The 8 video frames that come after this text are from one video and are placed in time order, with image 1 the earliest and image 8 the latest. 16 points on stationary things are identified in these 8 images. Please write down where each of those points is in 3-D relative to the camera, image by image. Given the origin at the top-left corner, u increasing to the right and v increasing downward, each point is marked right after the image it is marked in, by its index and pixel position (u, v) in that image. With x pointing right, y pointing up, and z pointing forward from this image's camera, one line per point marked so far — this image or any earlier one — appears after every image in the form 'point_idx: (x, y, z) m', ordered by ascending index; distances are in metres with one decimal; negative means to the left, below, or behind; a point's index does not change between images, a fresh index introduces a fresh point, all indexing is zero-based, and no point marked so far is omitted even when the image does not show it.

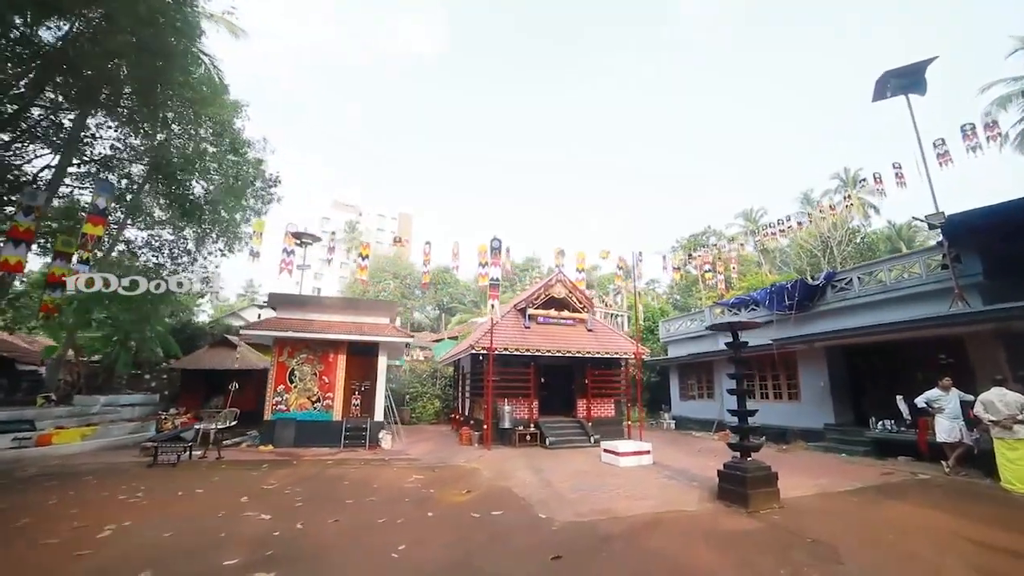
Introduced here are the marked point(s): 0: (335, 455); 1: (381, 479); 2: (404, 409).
0: (-4.2, -4.0, +10.6) m
1: (-2.6, -3.6, +8.6) m
2: (-4.7, -5.3, +19.6) m
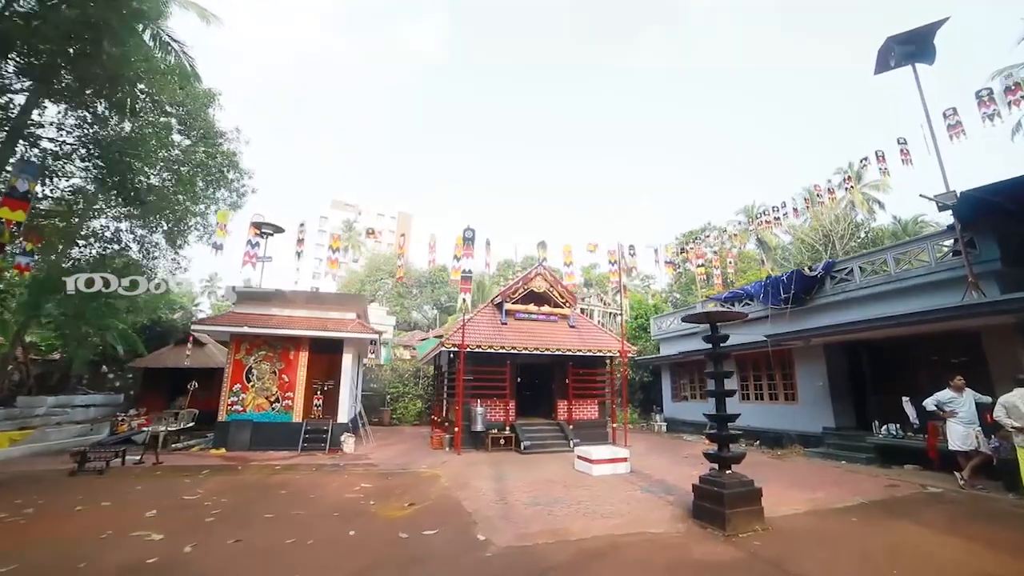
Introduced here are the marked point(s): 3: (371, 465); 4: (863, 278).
0: (-4.9, -3.8, +9.8) m
1: (-3.3, -3.4, +7.7) m
2: (-5.3, -5.1, +18.8) m
3: (-3.1, -3.9, +9.8) m
4: (+7.6, +0.2, +9.8) m
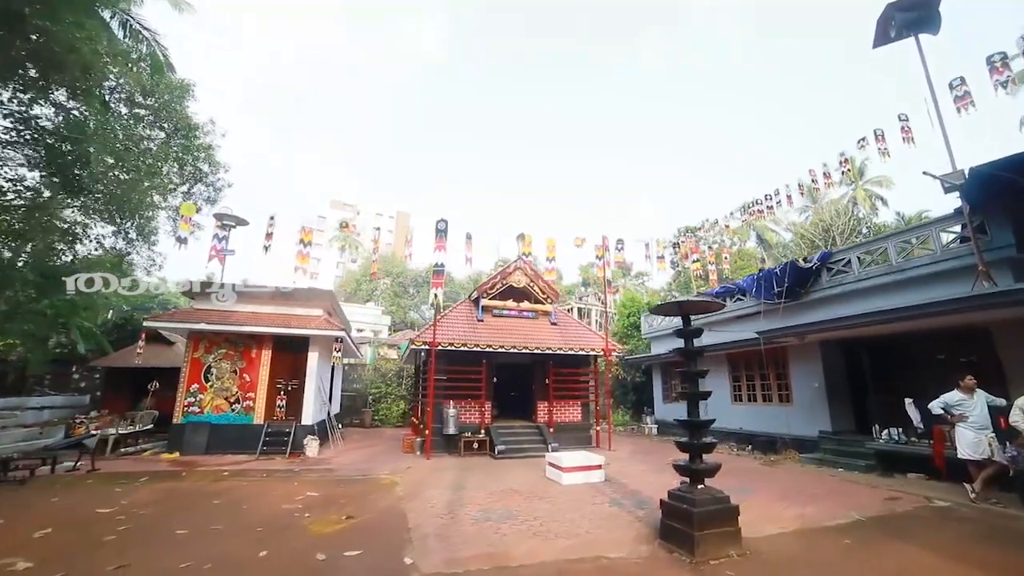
0: (-5.5, -3.6, +9.1) m
1: (-4.0, -3.3, +7.0) m
2: (-5.9, -4.9, +18.1) m
3: (-3.7, -3.7, +9.1) m
4: (+7.0, +0.4, +9.0) m
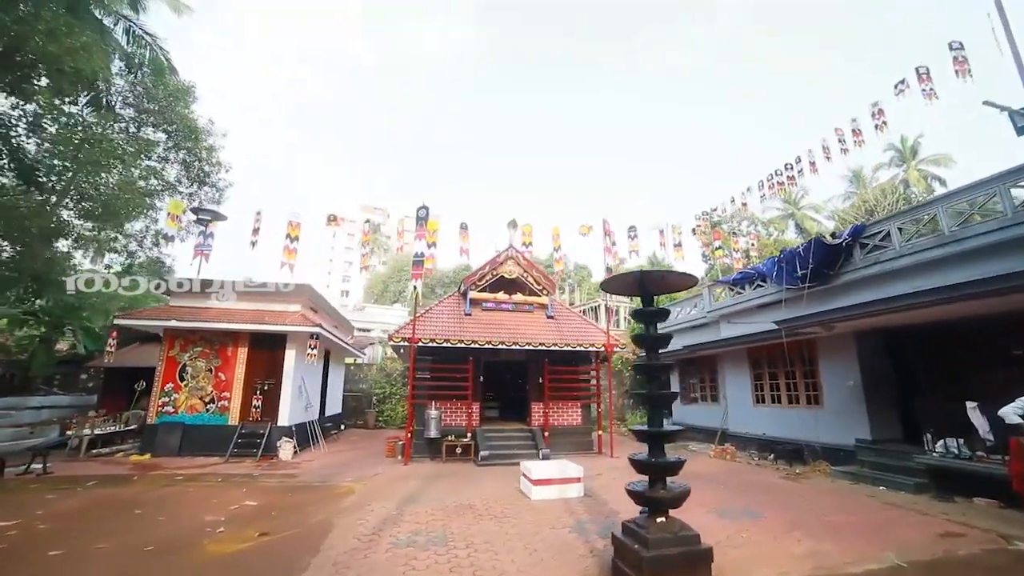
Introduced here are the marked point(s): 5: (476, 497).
0: (-6.0, -3.5, +8.5) m
1: (-4.6, -3.1, +6.3) m
2: (-5.5, -4.8, +17.5) m
3: (-4.1, -3.5, +8.4) m
4: (+6.5, +0.7, +7.4) m
5: (-0.5, -3.1, +6.7) m
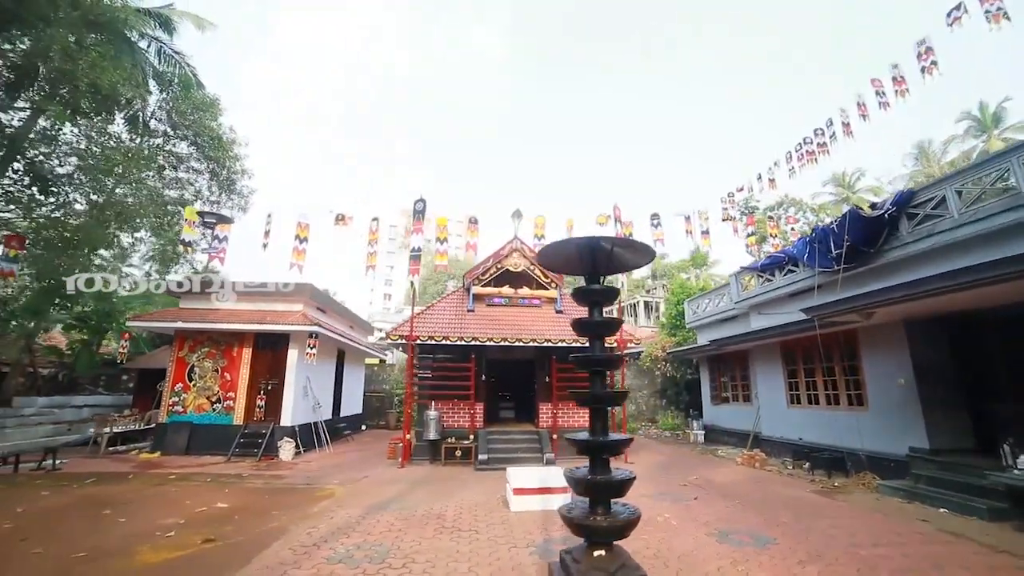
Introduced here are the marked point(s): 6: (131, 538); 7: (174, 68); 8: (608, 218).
0: (-6.0, -3.5, +8.5) m
1: (-4.9, -3.1, +6.2) m
2: (-4.6, -4.8, +17.4) m
3: (-4.2, -3.5, +8.2) m
4: (+6.1, +1.1, +6.1) m
5: (-0.8, -3.0, +6.1) m
6: (-4.3, -2.8, +5.1) m
7: (-11.1, +7.2, +15.0) m
8: (+2.5, +1.8, +11.7) m
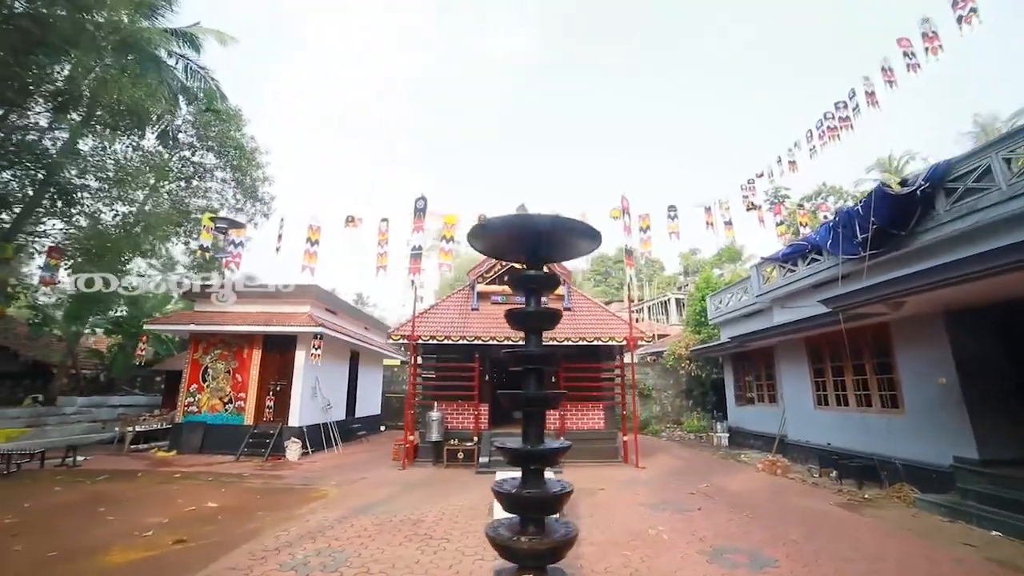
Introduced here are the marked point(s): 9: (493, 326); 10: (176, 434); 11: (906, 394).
0: (-6.0, -3.5, +8.6) m
1: (-5.0, -3.1, +6.2) m
2: (-3.9, -4.8, +17.4) m
3: (-4.2, -3.5, +8.2) m
4: (+5.9, +1.2, +5.3) m
5: (-1.0, -2.9, +5.9) m
6: (-4.6, -2.8, +5.1) m
7: (-10.7, +7.0, +15.5) m
8: (+2.7, +1.9, +11.2) m
9: (-0.4, -0.8, +9.8) m
10: (-7.7, -3.4, +10.3) m
11: (+5.9, -1.6, +6.7) m
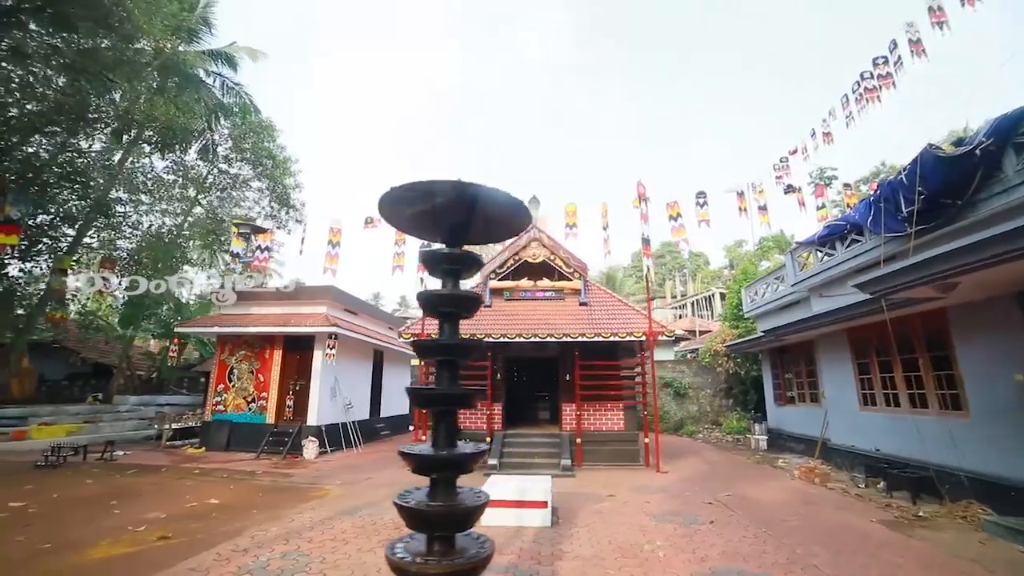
0: (-5.7, -3.5, +8.8) m
1: (-5.0, -3.1, +6.3) m
2: (-2.7, -4.8, +17.3) m
3: (-4.0, -3.4, +8.2) m
4: (+5.6, +1.5, +4.3) m
5: (-1.1, -2.8, +5.6) m
6: (-4.7, -2.8, +5.2) m
7: (-10.0, +6.9, +16.2) m
8: (+3.0, +2.1, +10.5) m
9: (-0.2, -0.7, +9.5) m
10: (-7.3, -3.4, +10.7) m
11: (+5.8, -1.3, +5.7) m
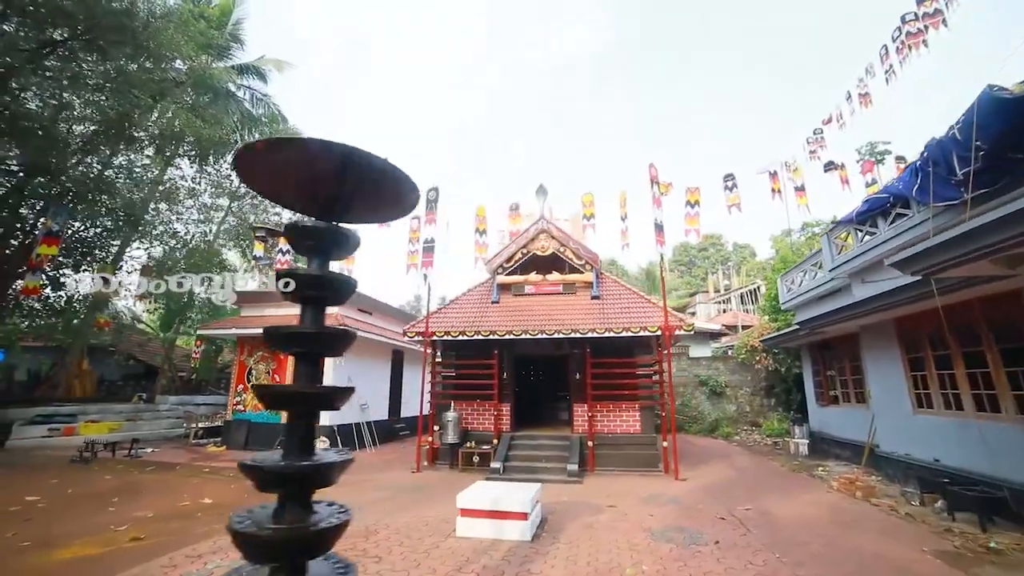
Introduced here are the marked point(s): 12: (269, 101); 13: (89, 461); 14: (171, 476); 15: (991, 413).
0: (-5.6, -3.5, +8.9) m
1: (-5.1, -3.1, +6.4) m
2: (-1.7, -4.7, +17.1) m
3: (-3.9, -3.4, +8.1) m
4: (+5.2, +1.7, +3.3) m
5: (-1.3, -2.7, +5.2) m
6: (-4.9, -2.8, +5.2) m
7: (-9.4, +6.8, +16.6) m
8: (+3.1, +2.3, +9.7) m
9: (0.0, -0.6, +9.0) m
10: (-7.0, -3.5, +10.9) m
11: (+5.6, -1.1, +4.7) m
12: (-9.3, +7.2, +16.8) m
13: (-9.0, -3.6, +9.3) m
14: (-6.3, -3.5, +8.2) m
15: (+5.7, -1.5, +5.4) m
